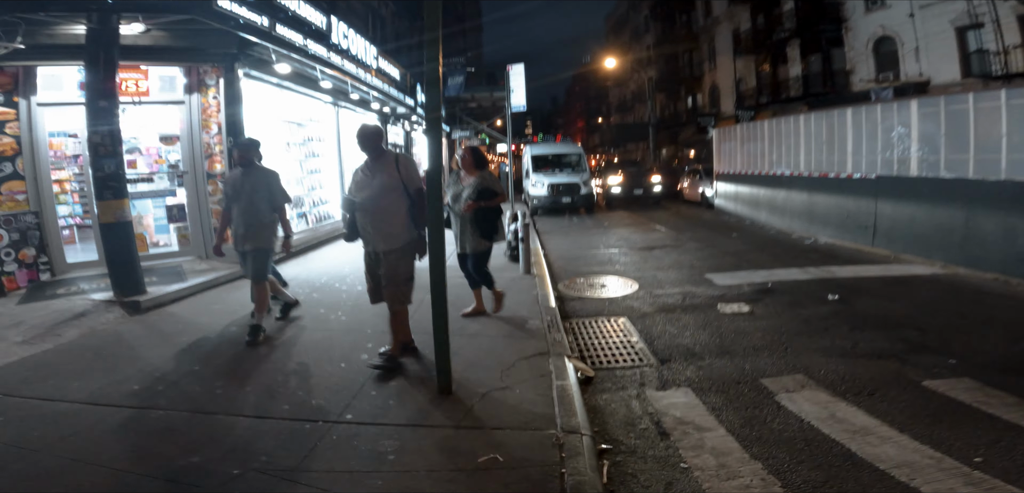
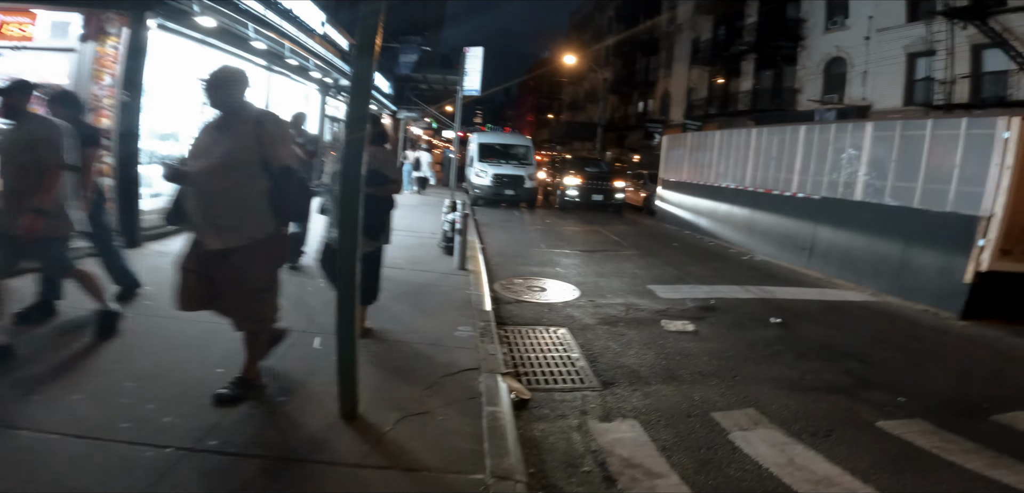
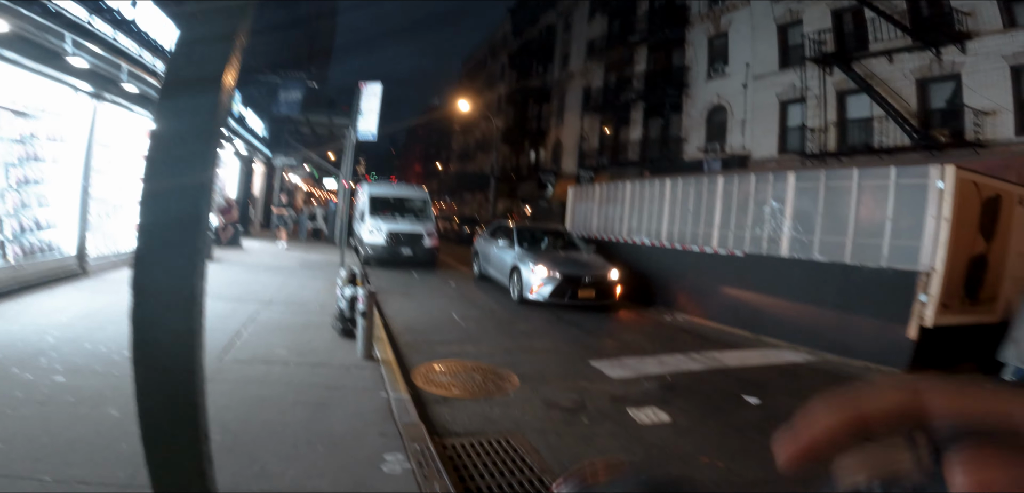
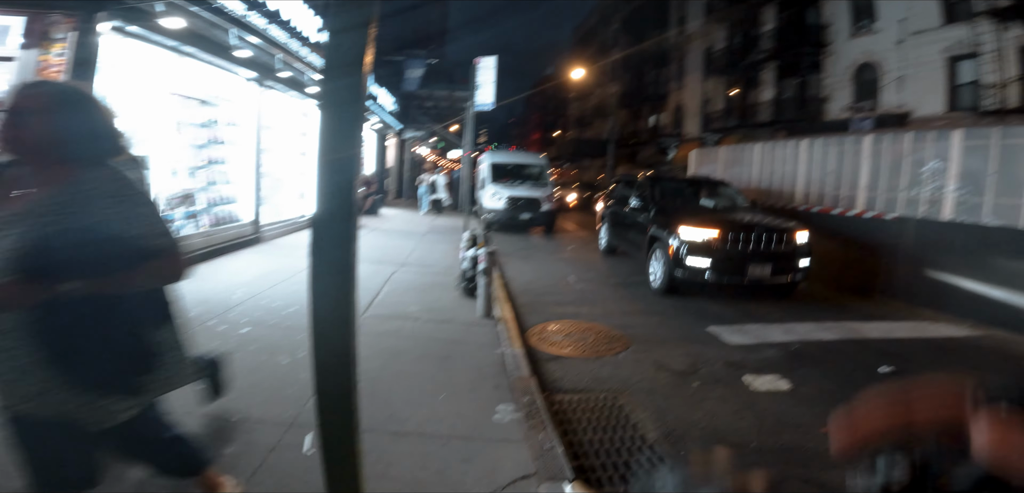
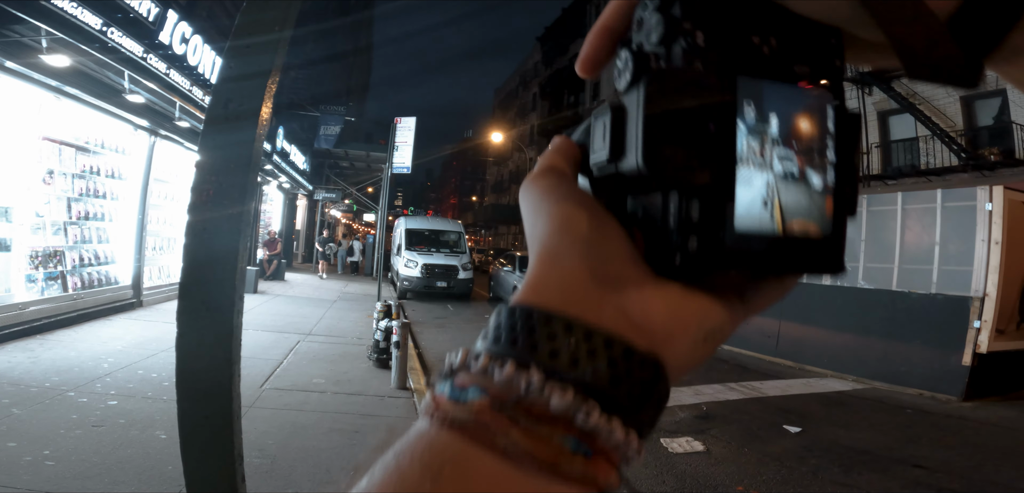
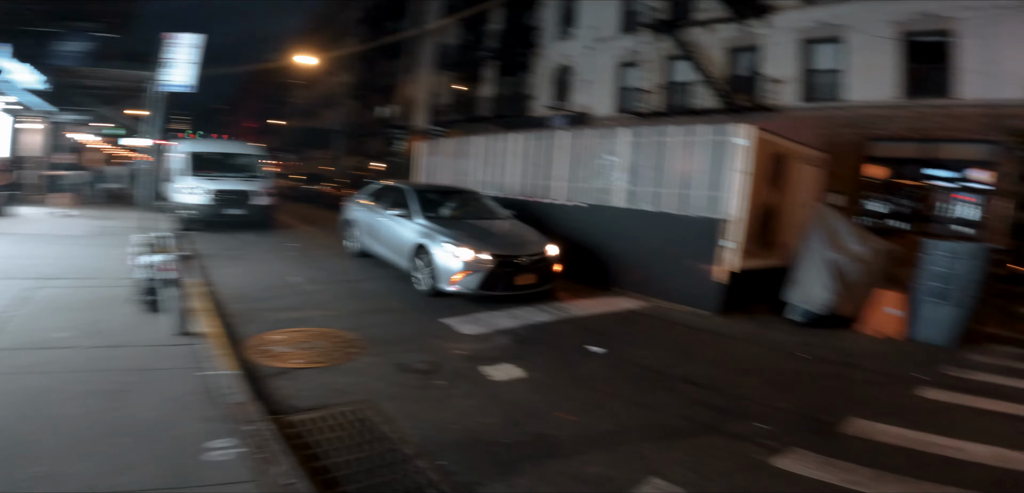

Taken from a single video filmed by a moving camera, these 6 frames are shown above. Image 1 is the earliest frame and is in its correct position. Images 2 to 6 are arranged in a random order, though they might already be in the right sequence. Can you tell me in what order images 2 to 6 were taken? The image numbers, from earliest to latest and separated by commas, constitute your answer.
2, 4, 5, 3, 6
